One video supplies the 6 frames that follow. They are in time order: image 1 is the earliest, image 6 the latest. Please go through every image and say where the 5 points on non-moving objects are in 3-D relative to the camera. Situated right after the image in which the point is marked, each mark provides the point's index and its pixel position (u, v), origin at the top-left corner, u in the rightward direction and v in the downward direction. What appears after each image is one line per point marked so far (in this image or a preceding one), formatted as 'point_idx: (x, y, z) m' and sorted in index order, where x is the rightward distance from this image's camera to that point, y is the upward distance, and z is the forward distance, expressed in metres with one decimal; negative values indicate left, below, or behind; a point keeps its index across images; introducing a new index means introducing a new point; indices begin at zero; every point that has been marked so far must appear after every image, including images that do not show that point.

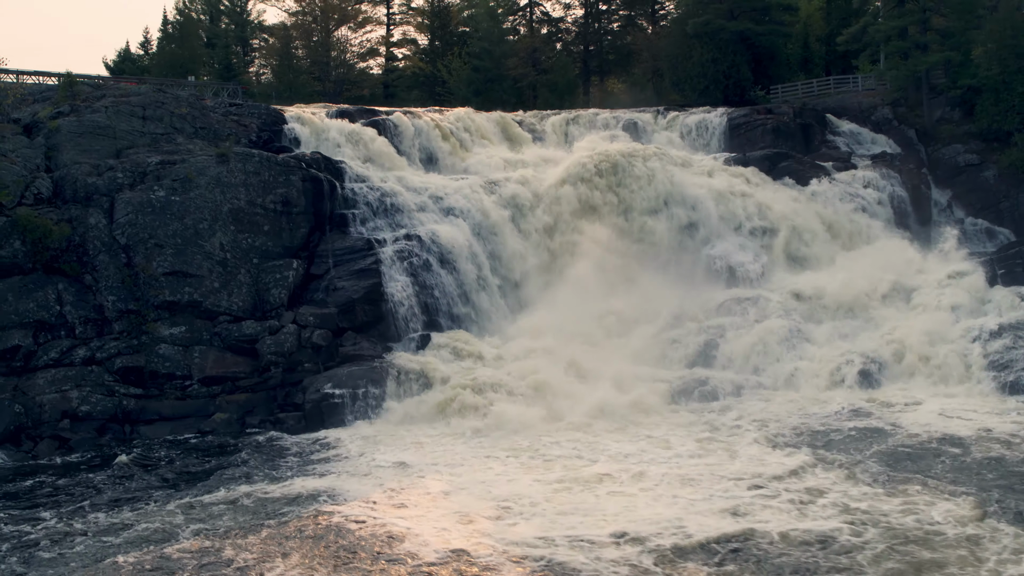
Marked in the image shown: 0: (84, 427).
0: (-9.0, -2.9, +18.7) m
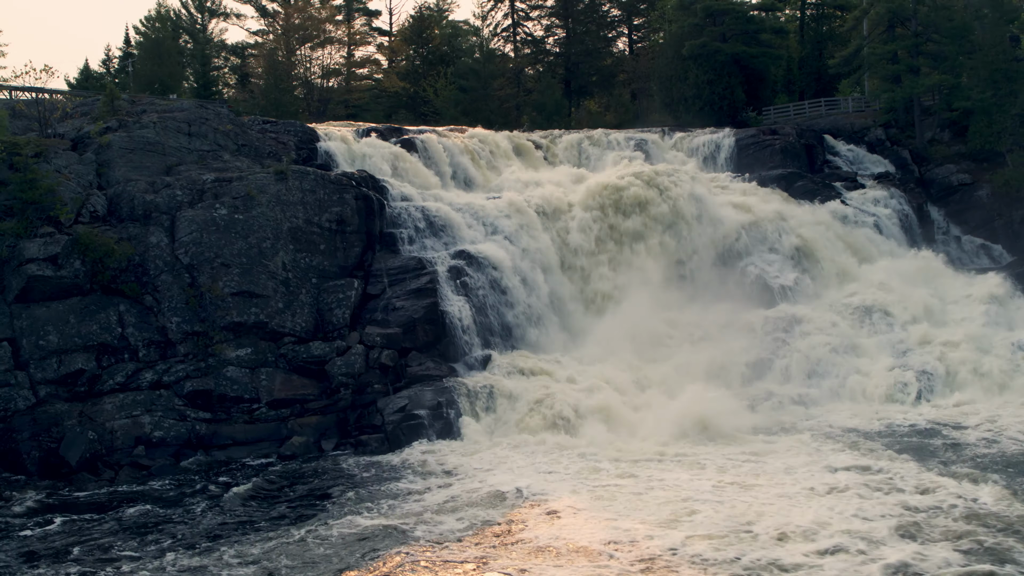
0: (-7.2, -3.3, +17.9) m
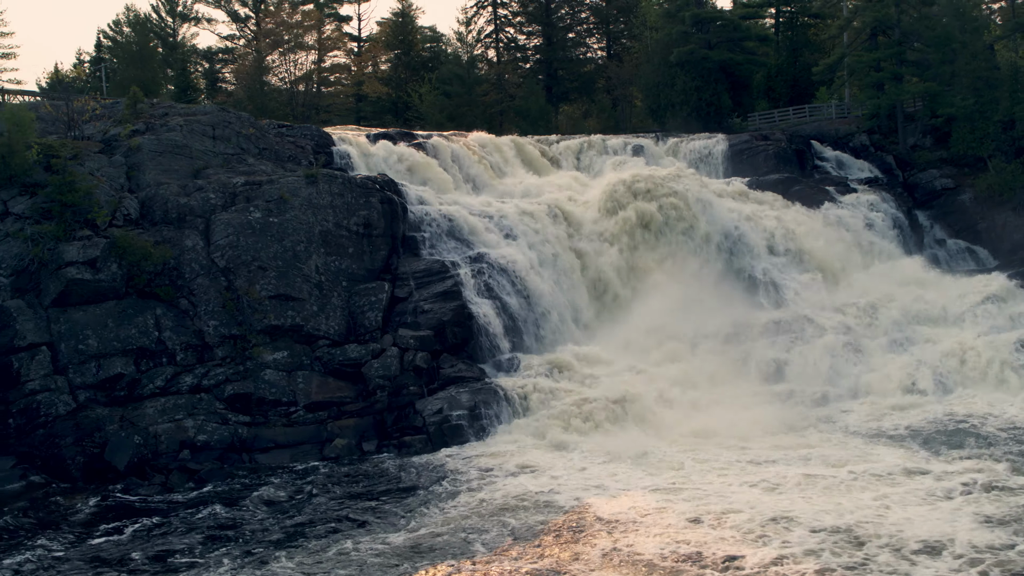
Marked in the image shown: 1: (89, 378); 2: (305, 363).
0: (-6.2, -3.4, +17.8) m
1: (-8.6, -1.8, +17.9) m
2: (-4.7, -1.7, +19.9) m
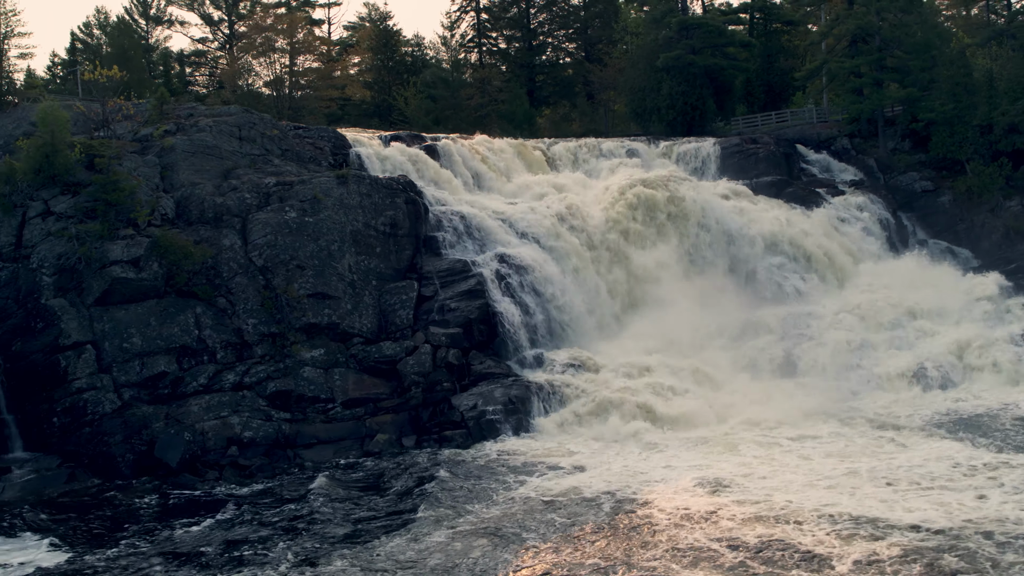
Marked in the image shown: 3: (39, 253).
0: (-5.4, -3.4, +18.0) m
1: (-7.7, -1.8, +18.0) m
2: (-3.9, -1.7, +20.2) m
3: (-9.8, +0.7, +18.5) m
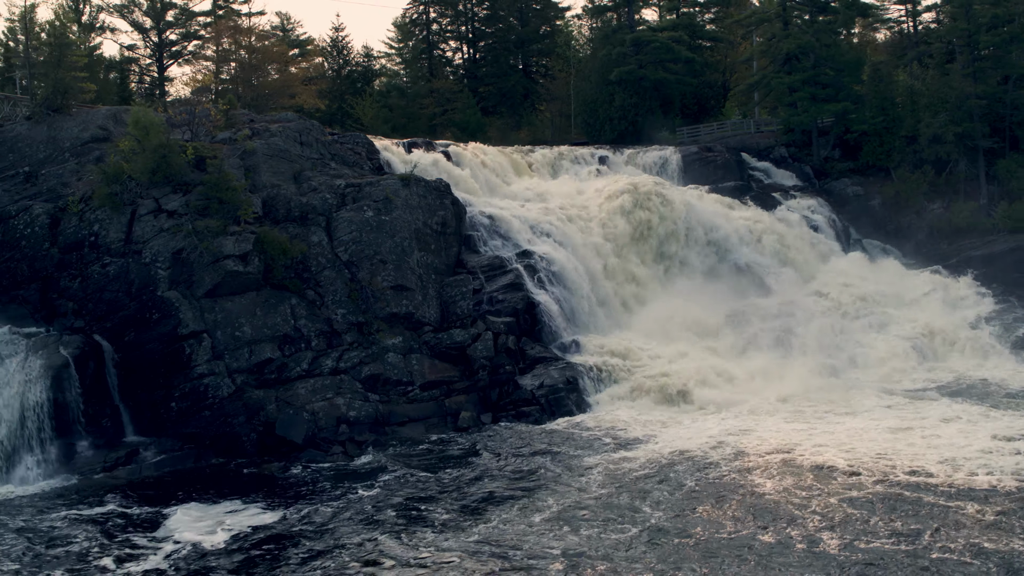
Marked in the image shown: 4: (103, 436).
0: (-3.5, -3.2, +19.6) m
1: (-5.8, -1.6, +19.3) m
2: (-2.3, -1.5, +21.9) m
3: (-8.0, +0.9, +19.6) m
4: (-8.6, -3.1, +18.6) m
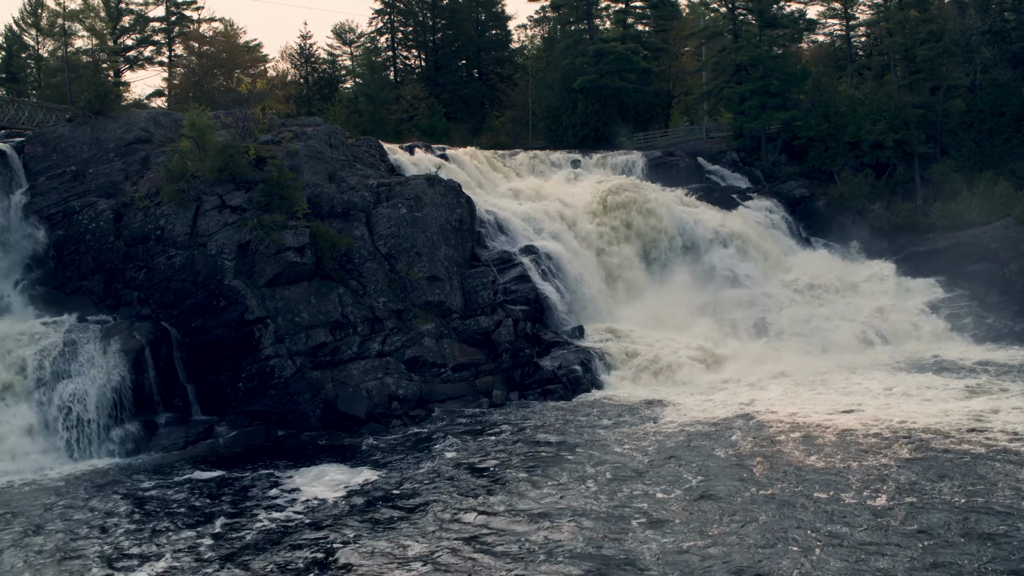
0: (-2.6, -2.9, +21.5) m
1: (-4.9, -1.4, +21.0) m
2: (-1.7, -1.2, +23.9) m
3: (-7.2, +1.1, +21.2) m
4: (-7.6, -2.9, +20.1) m
